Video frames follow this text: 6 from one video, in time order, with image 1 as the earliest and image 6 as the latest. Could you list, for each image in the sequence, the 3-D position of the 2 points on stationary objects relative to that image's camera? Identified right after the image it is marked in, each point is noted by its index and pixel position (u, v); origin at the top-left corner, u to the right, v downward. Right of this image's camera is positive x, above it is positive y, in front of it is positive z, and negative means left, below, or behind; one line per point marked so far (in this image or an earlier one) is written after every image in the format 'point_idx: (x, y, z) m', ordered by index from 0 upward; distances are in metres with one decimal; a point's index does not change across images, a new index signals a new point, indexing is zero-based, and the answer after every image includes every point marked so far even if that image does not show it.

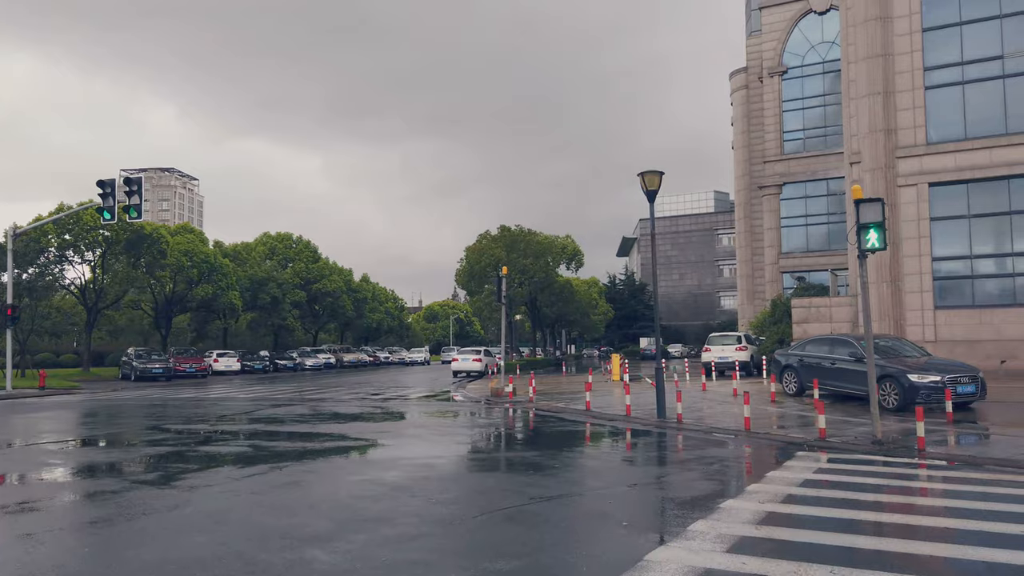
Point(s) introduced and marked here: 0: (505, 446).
0: (-0.1, -2.5, +11.8) m
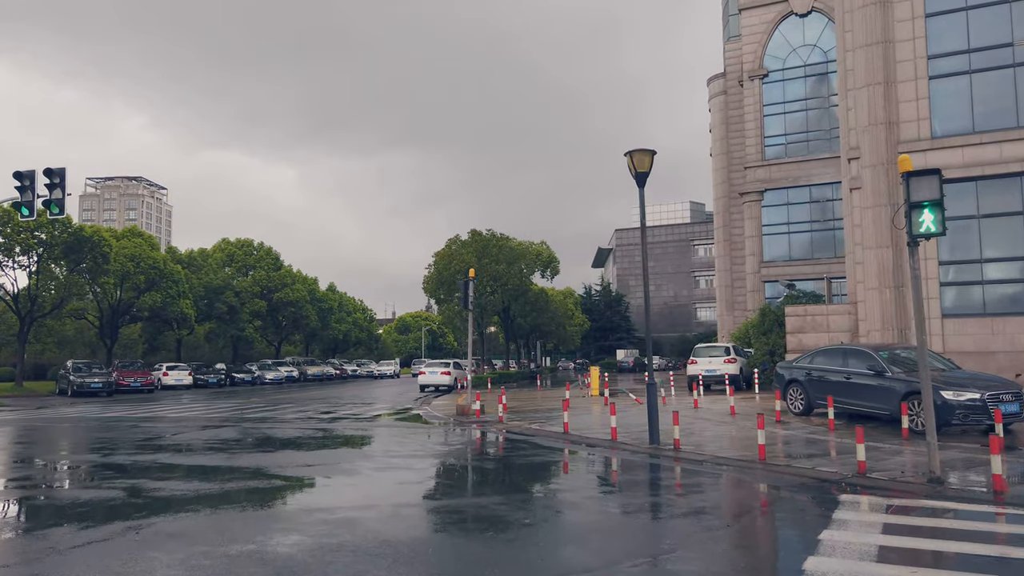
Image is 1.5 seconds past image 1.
0: (-0.6, -2.4, +9.3) m
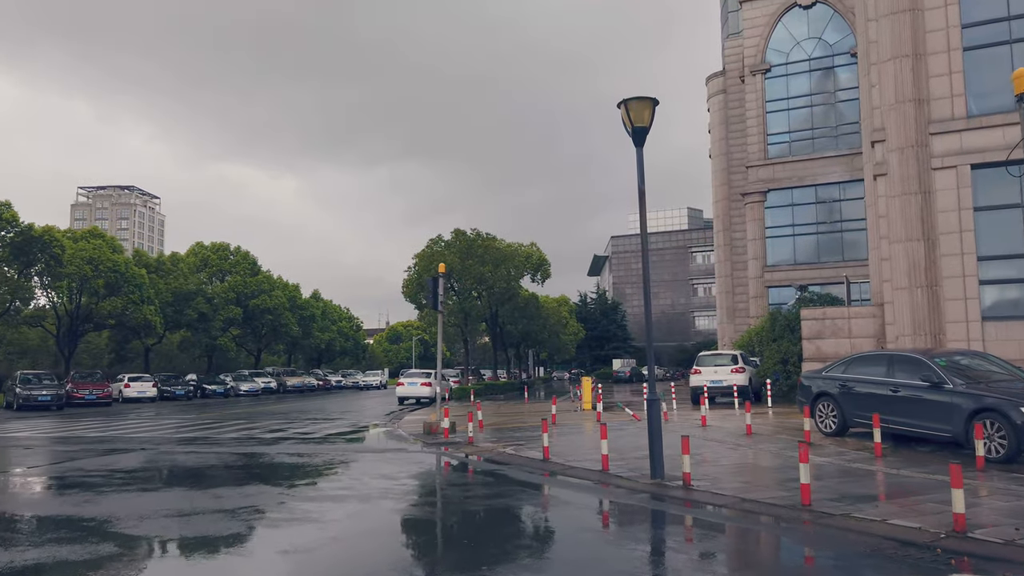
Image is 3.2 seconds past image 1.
0: (-1.1, -2.2, +6.5) m
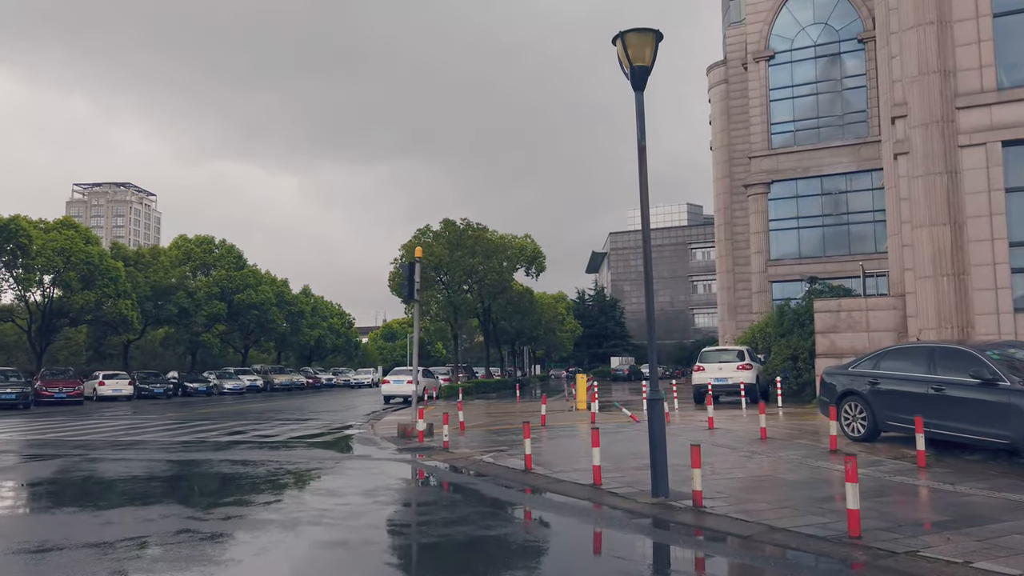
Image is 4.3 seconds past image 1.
0: (-1.4, -2.0, +4.7) m
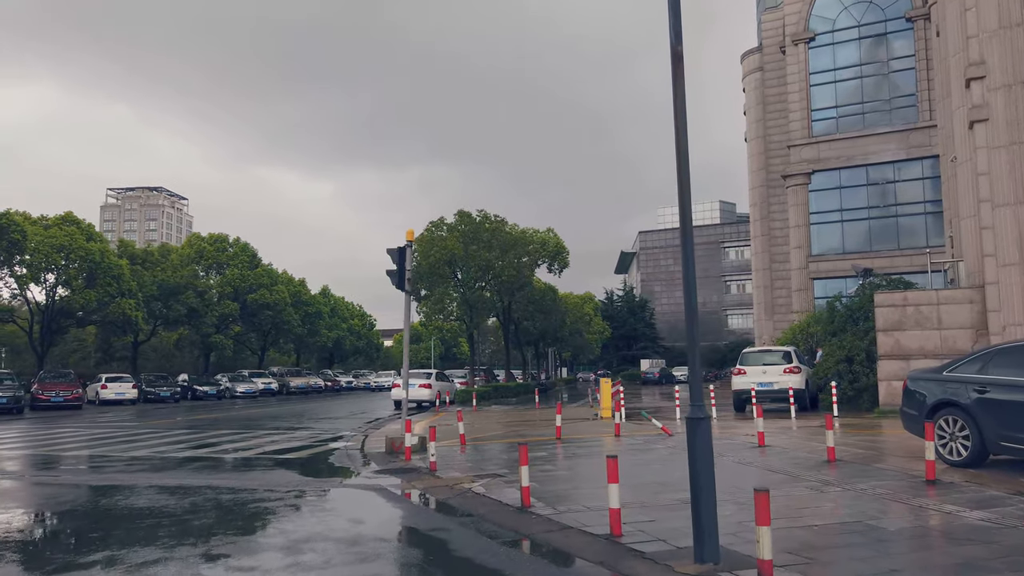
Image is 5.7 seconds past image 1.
0: (-1.7, -1.7, +2.4) m
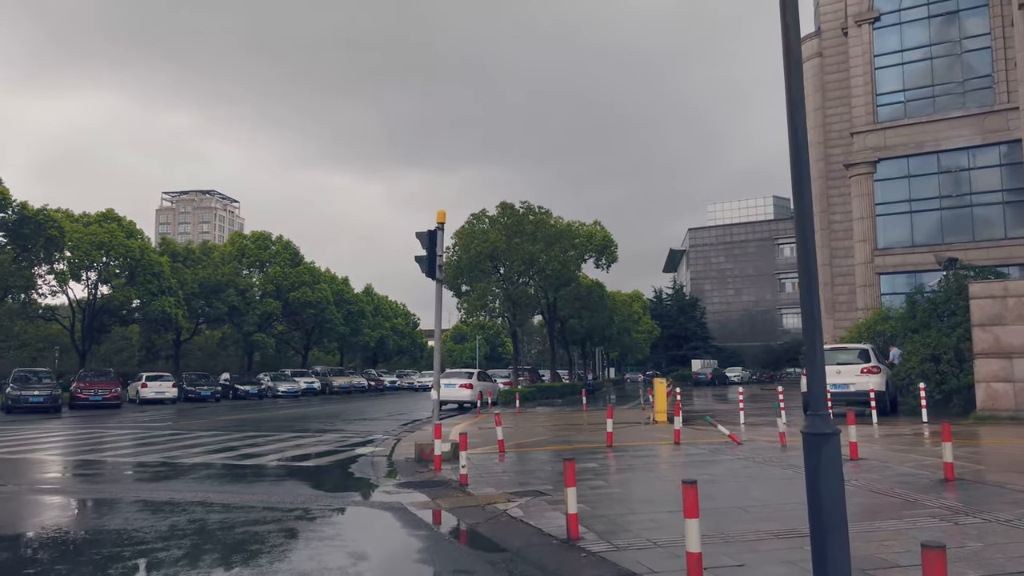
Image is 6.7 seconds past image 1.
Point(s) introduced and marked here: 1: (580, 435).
0: (-1.6, -1.5, +0.9) m
1: (+1.4, -3.2, +16.5) m
